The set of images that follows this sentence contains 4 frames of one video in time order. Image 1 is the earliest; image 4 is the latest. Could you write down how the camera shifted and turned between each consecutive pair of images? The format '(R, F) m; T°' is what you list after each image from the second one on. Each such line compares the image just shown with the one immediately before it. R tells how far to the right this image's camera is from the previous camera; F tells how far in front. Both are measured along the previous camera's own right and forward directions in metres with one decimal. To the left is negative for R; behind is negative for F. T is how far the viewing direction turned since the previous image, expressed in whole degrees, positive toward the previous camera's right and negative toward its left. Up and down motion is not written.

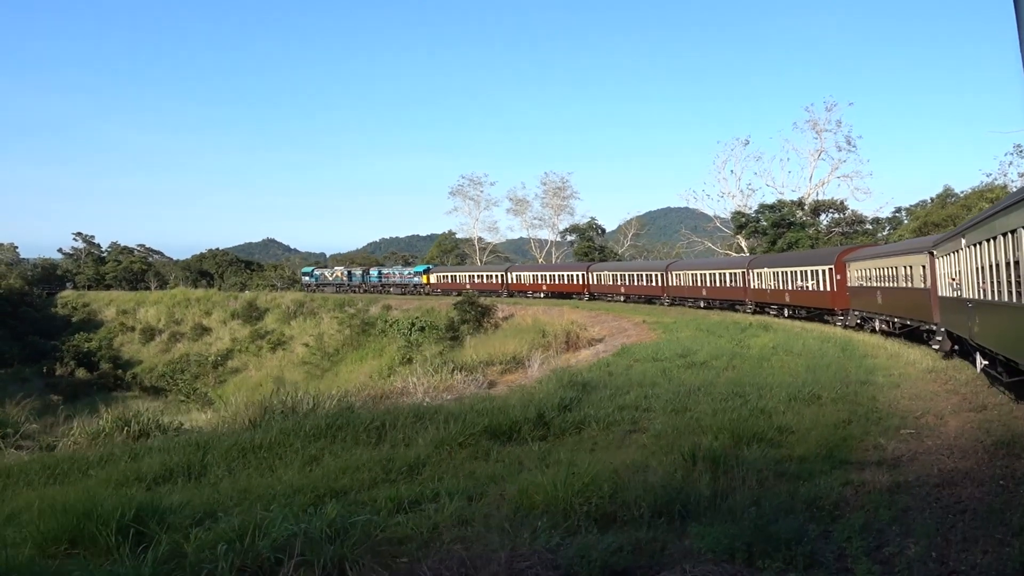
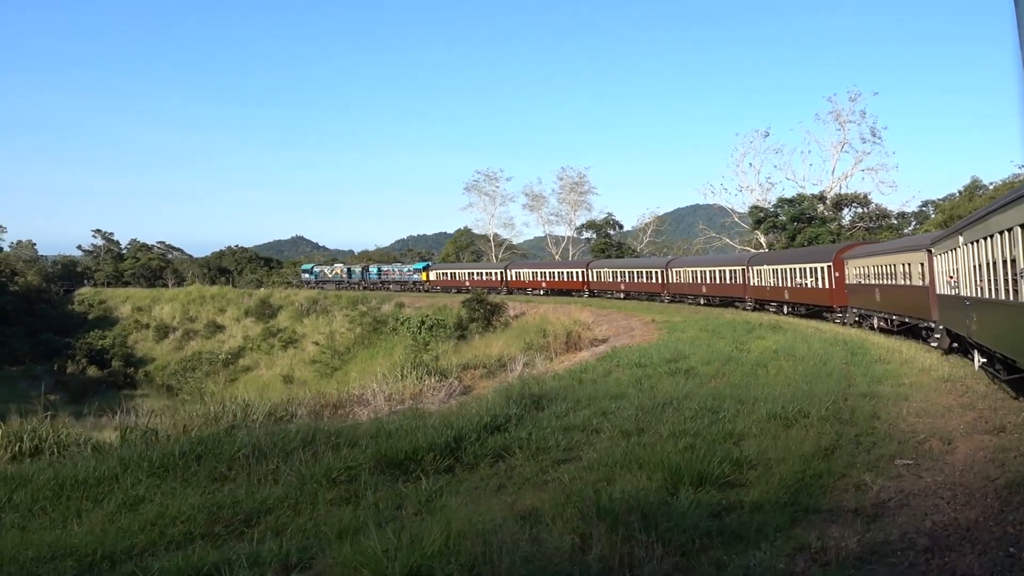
(+1.1, +1.5) m; -2°
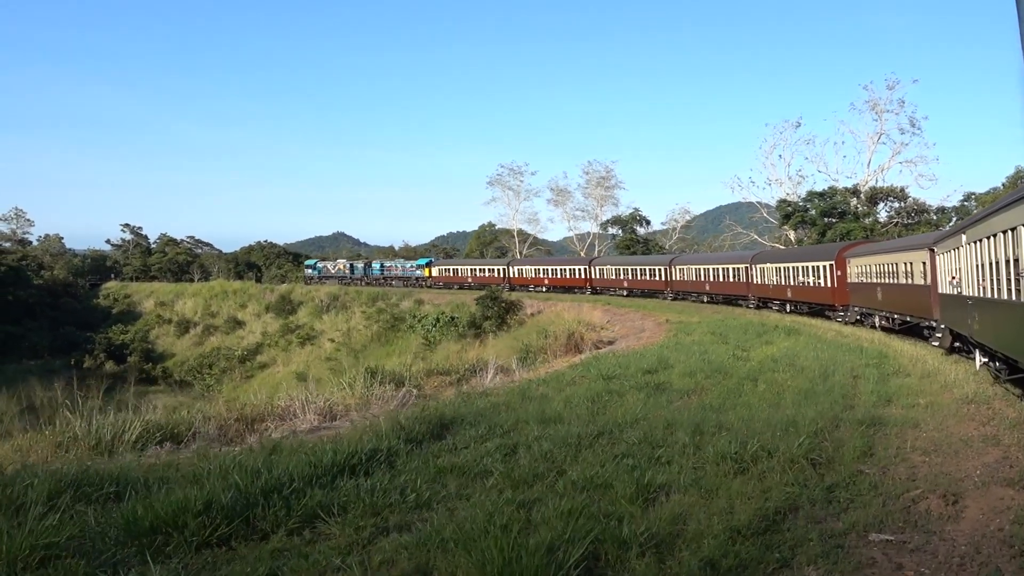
(+1.5, +2.0) m; -3°
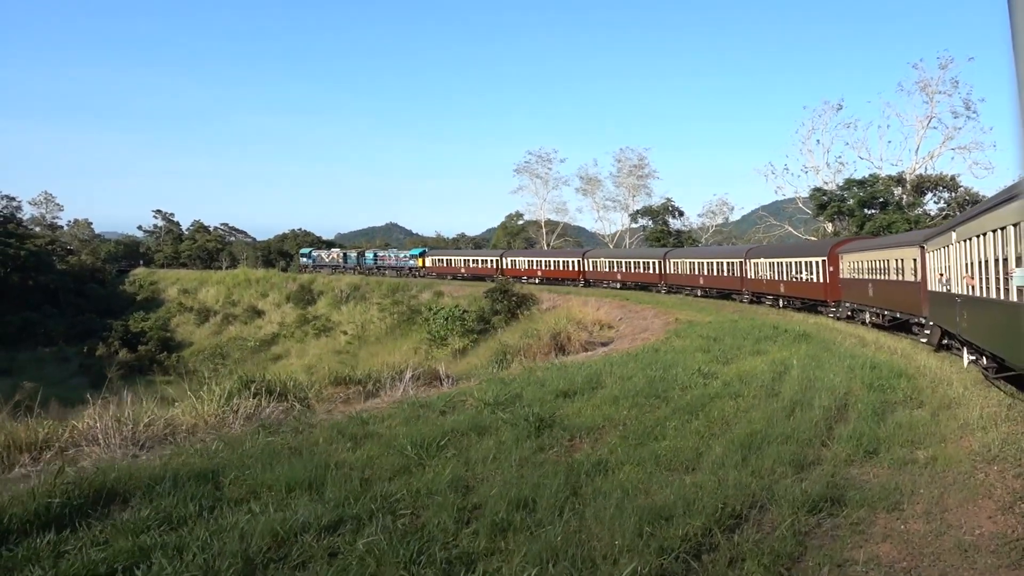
(+2.3, +3.3) m; -3°
